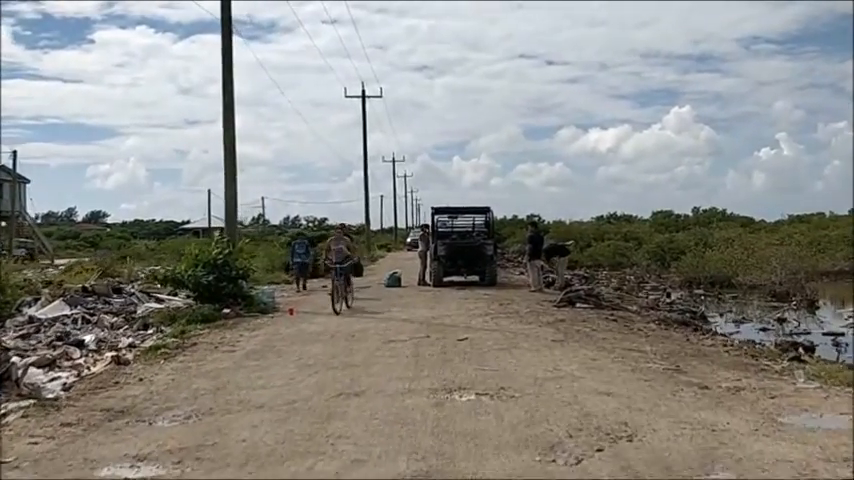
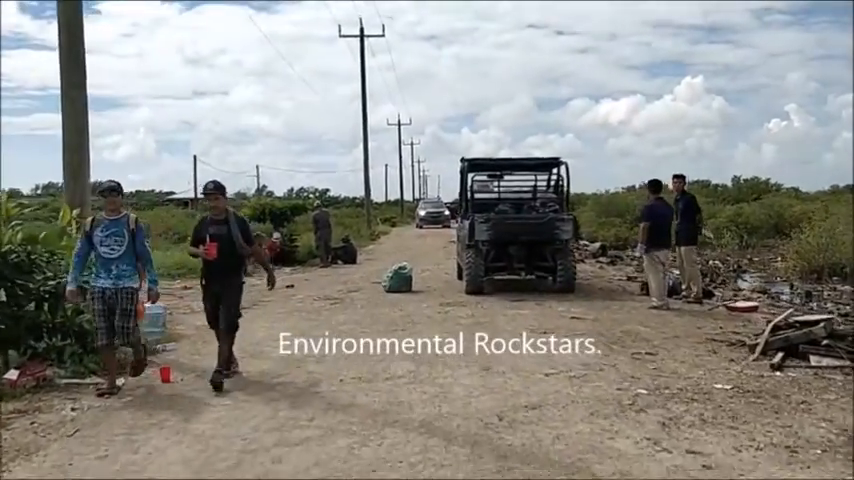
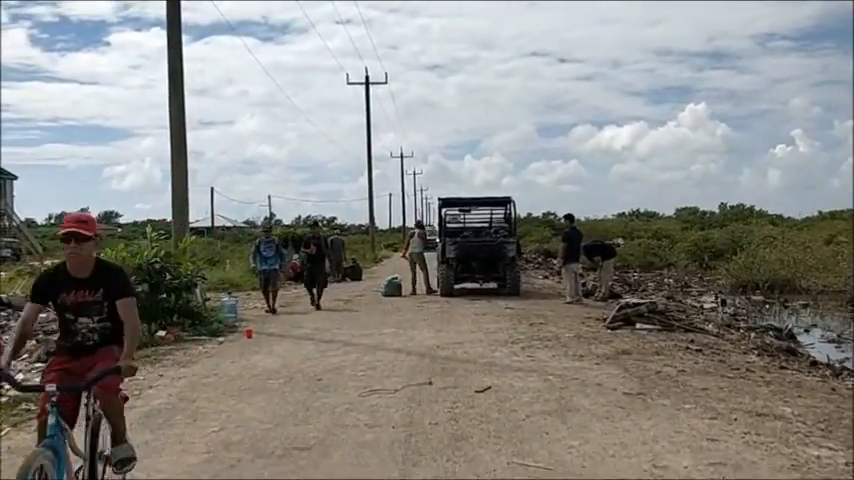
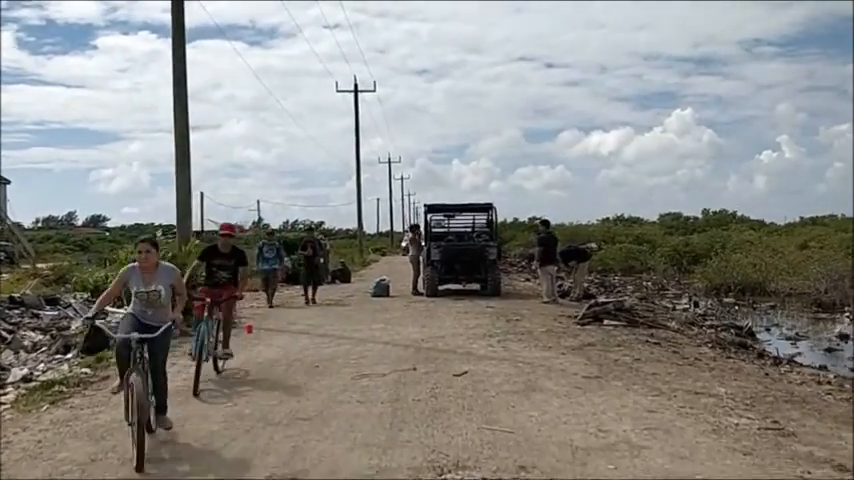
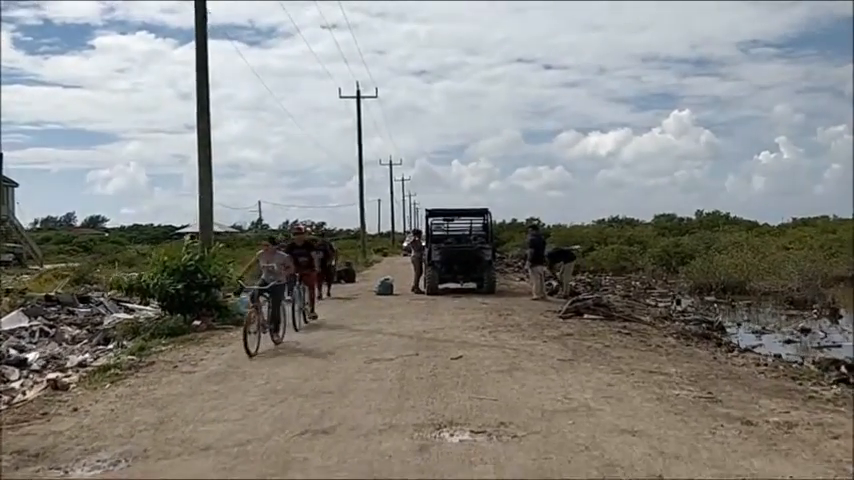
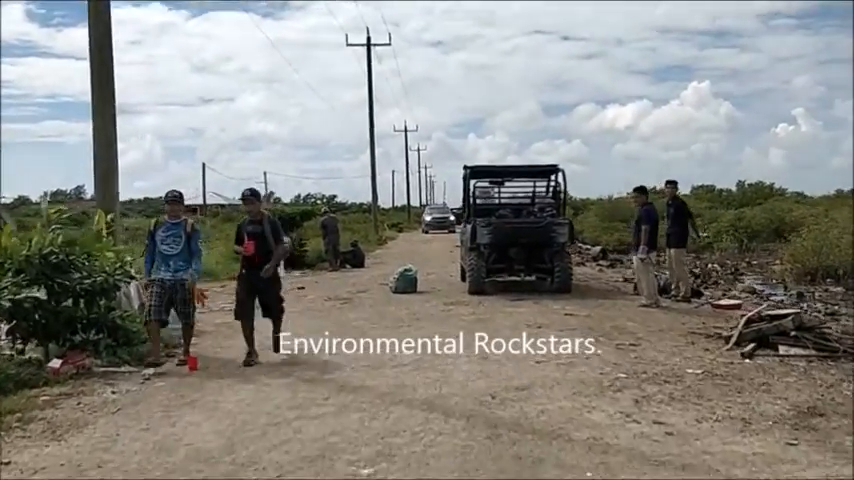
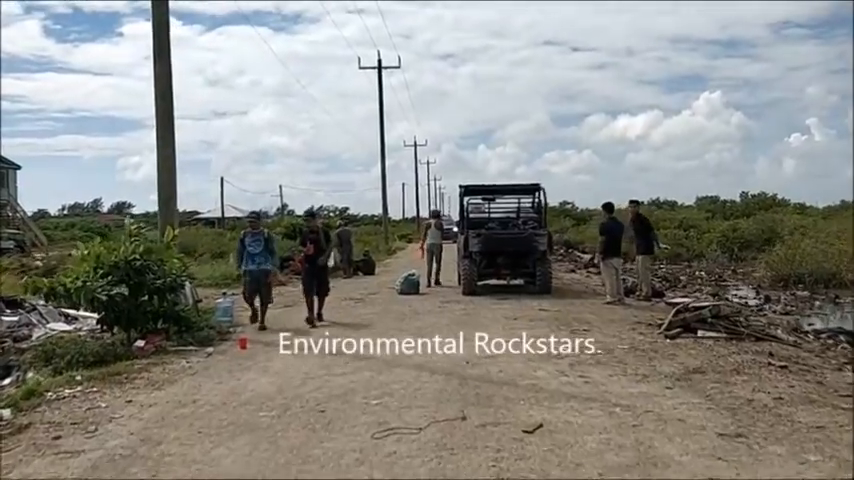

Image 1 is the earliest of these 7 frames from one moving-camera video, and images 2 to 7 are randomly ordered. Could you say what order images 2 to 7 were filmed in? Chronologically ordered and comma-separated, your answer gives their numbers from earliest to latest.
5, 4, 3, 7, 6, 2
